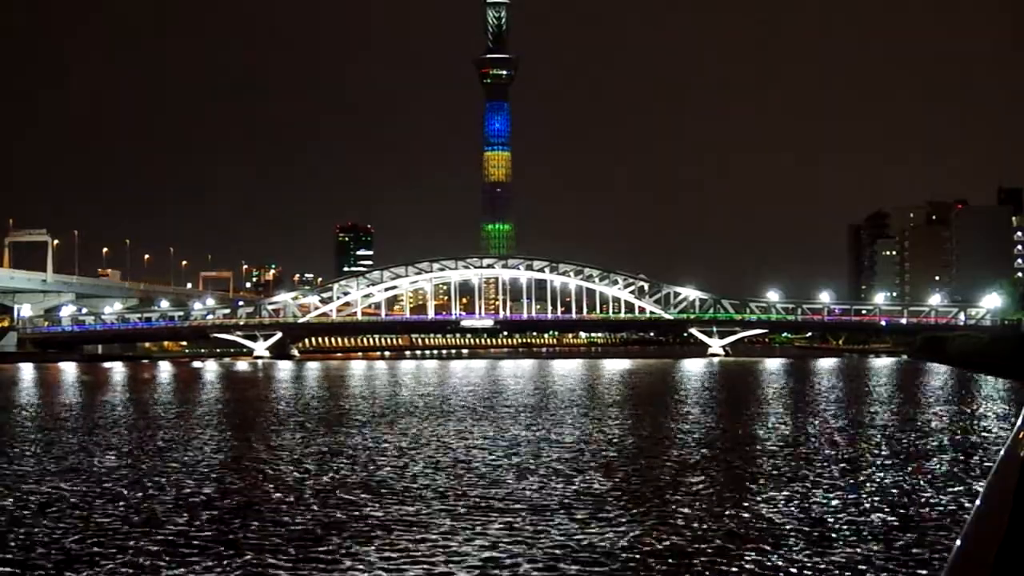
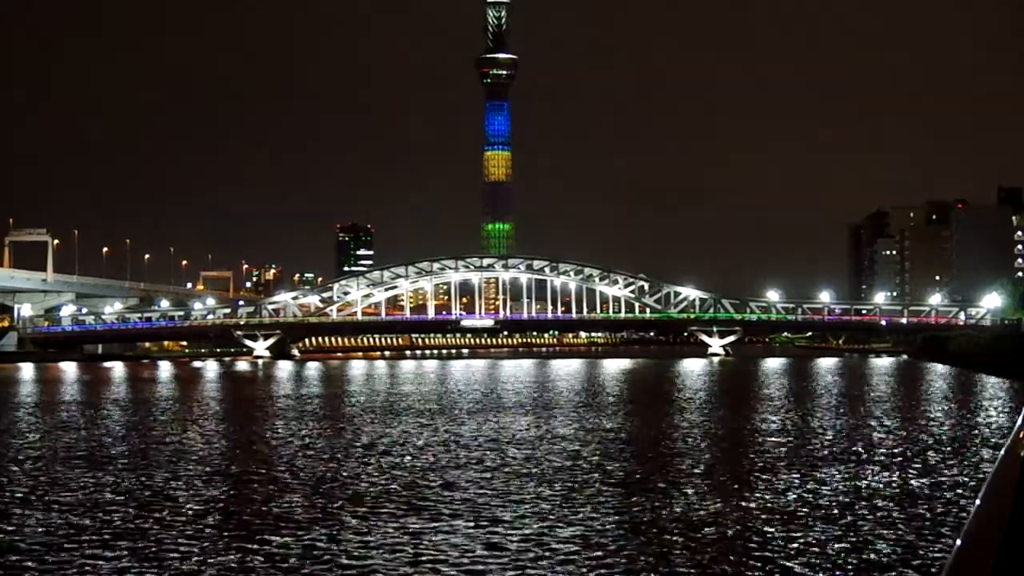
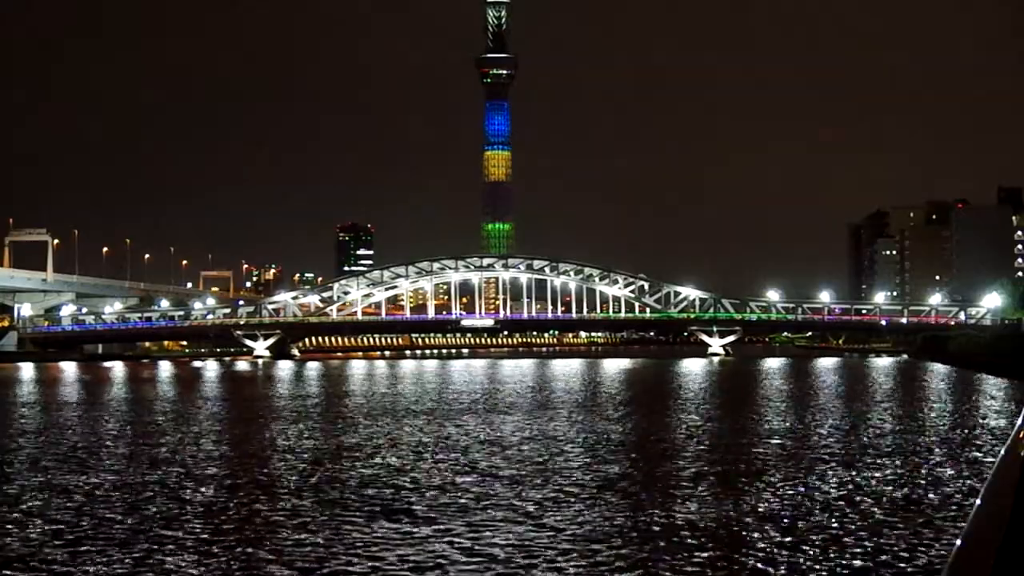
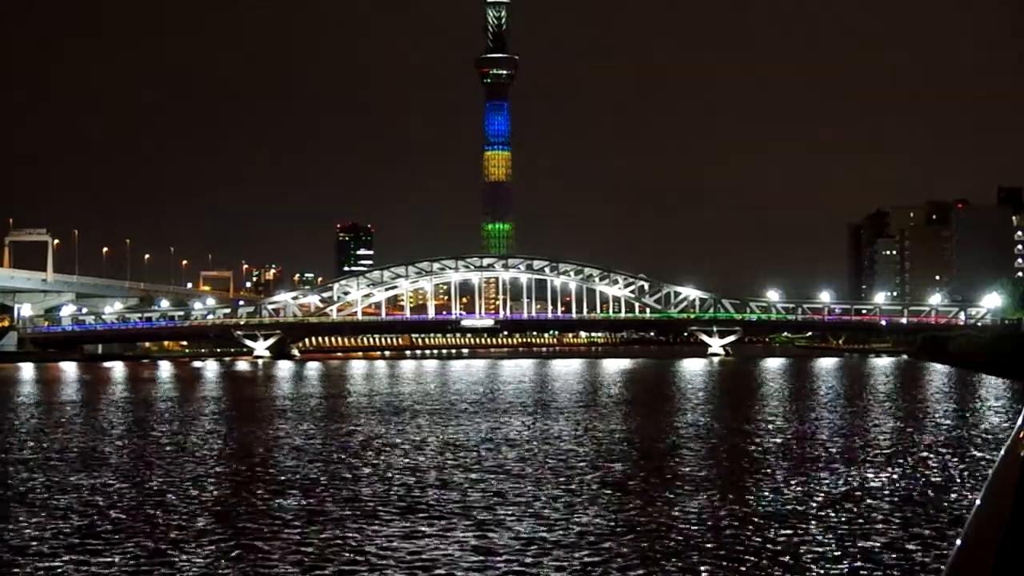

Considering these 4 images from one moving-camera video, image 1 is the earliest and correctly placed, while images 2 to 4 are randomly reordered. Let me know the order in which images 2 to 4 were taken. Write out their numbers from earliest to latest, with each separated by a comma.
3, 4, 2
